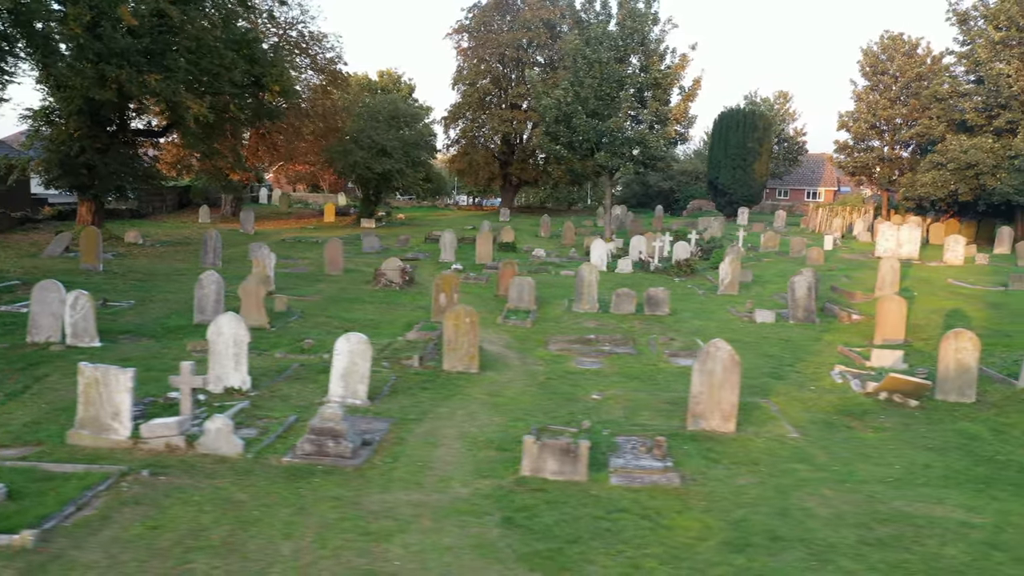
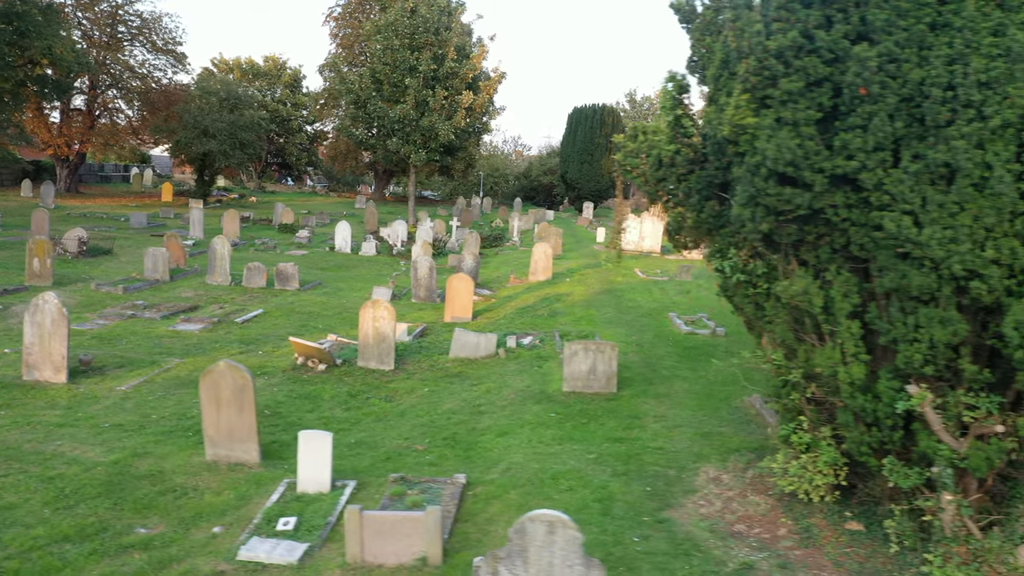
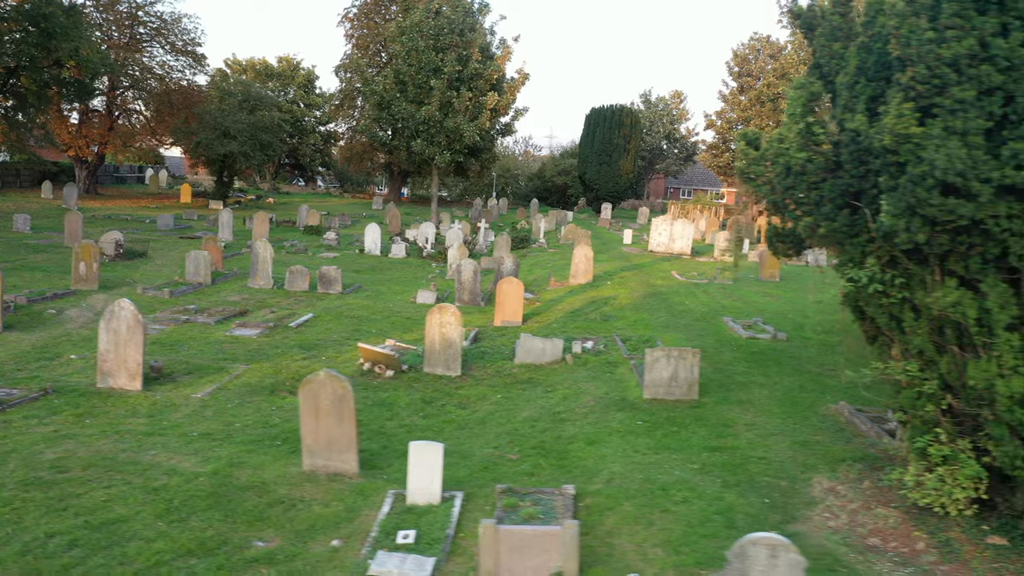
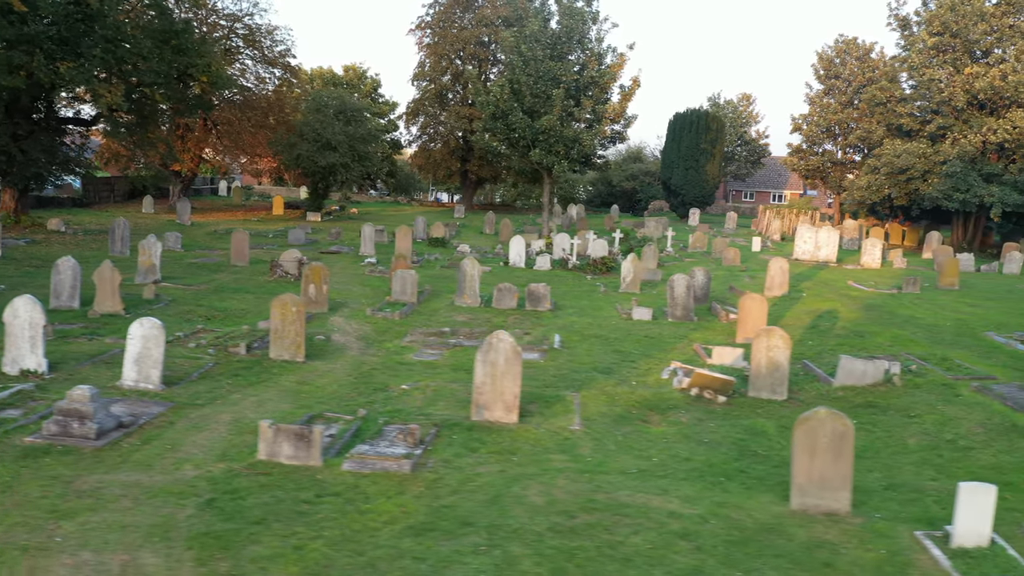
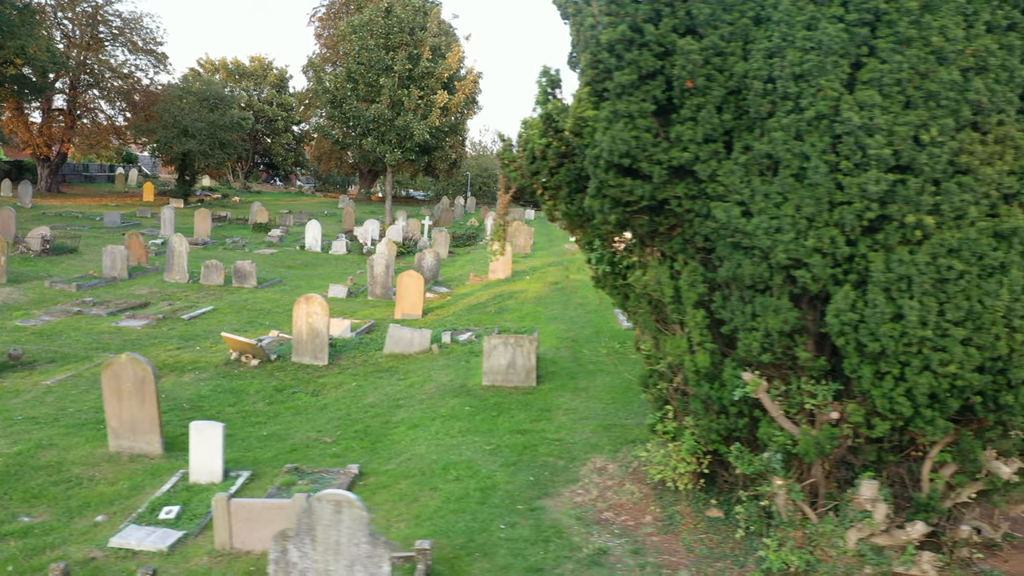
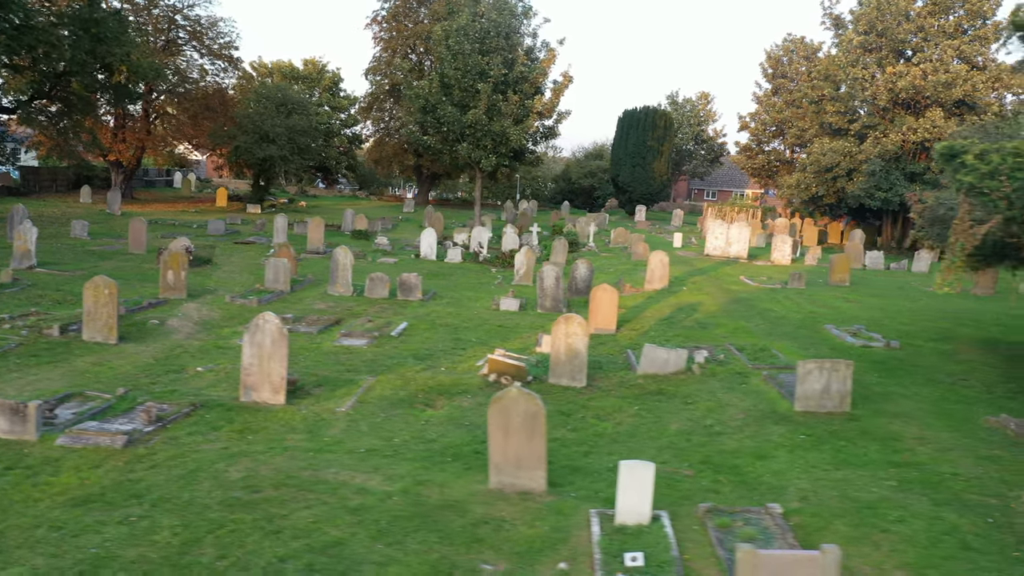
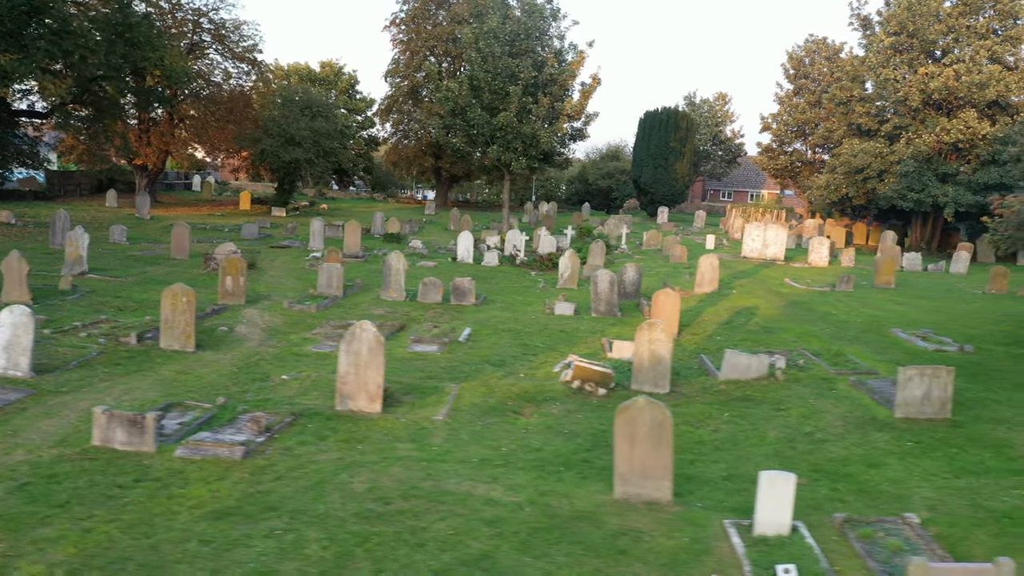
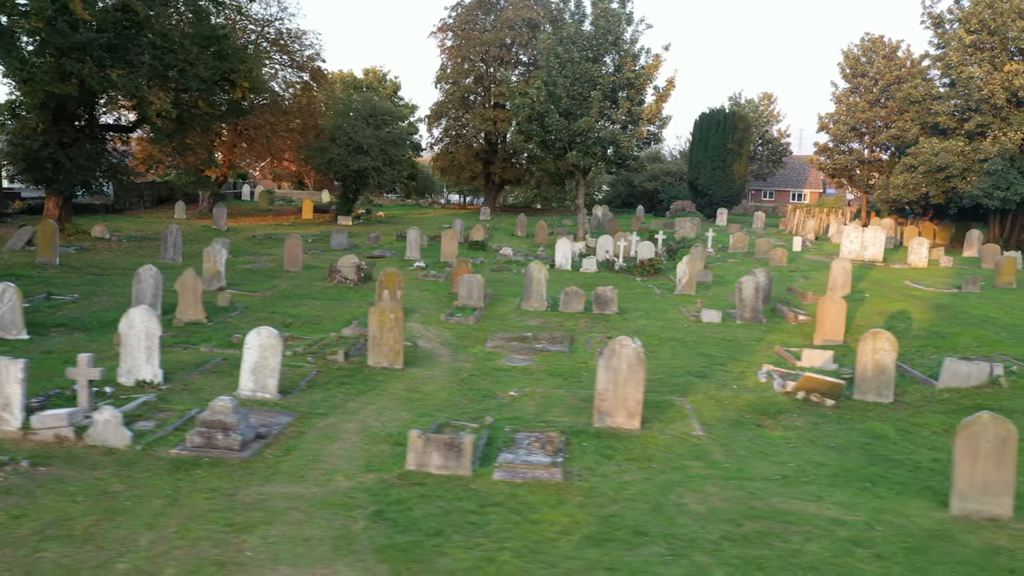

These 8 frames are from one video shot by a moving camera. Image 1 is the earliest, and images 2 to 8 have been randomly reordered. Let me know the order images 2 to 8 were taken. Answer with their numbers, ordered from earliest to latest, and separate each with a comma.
8, 4, 7, 6, 3, 2, 5
